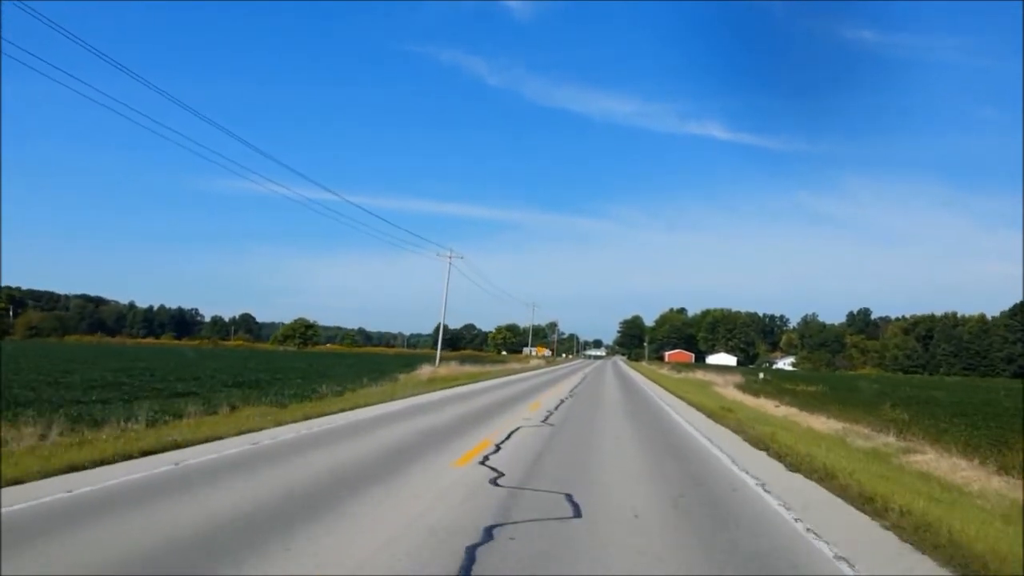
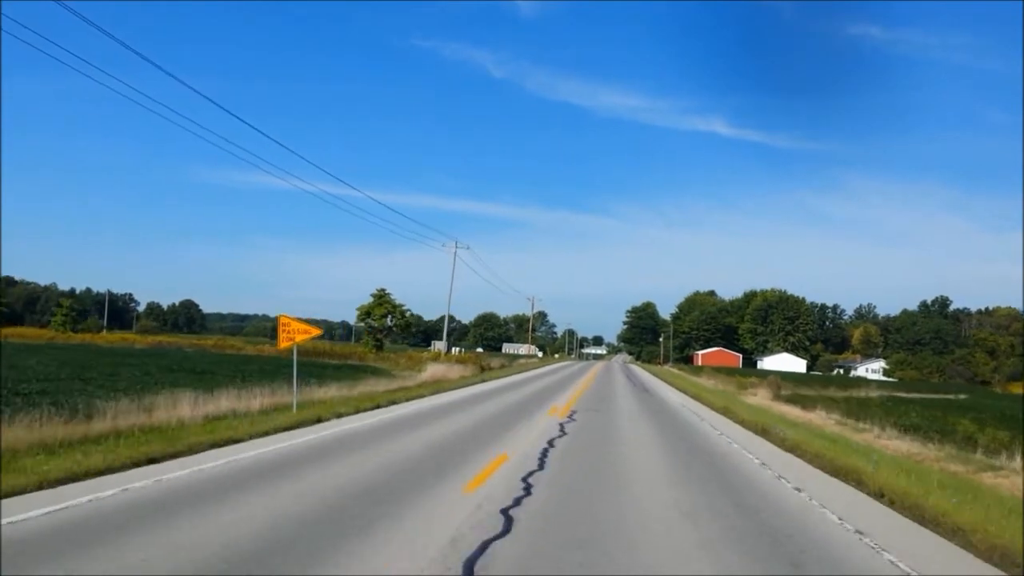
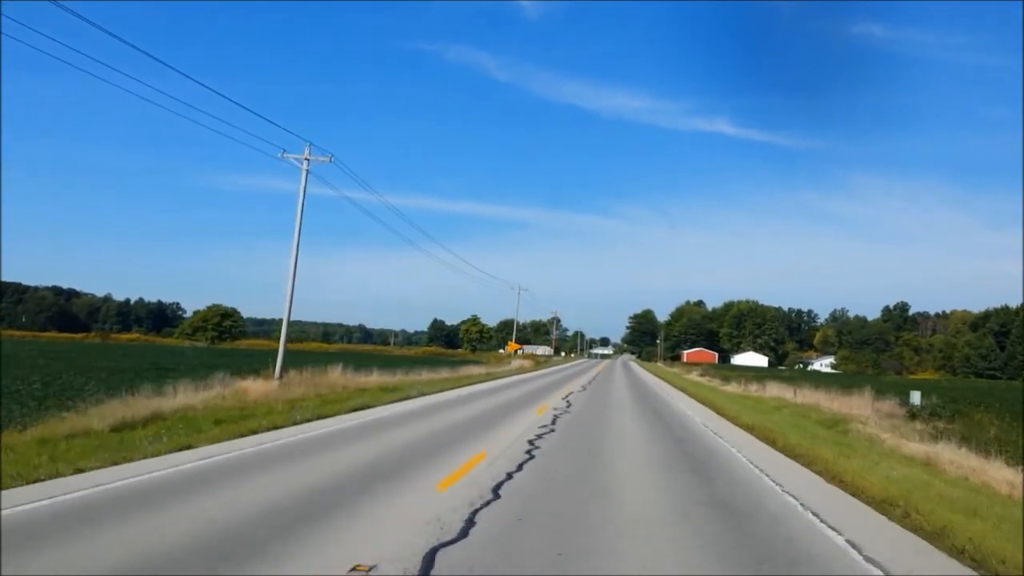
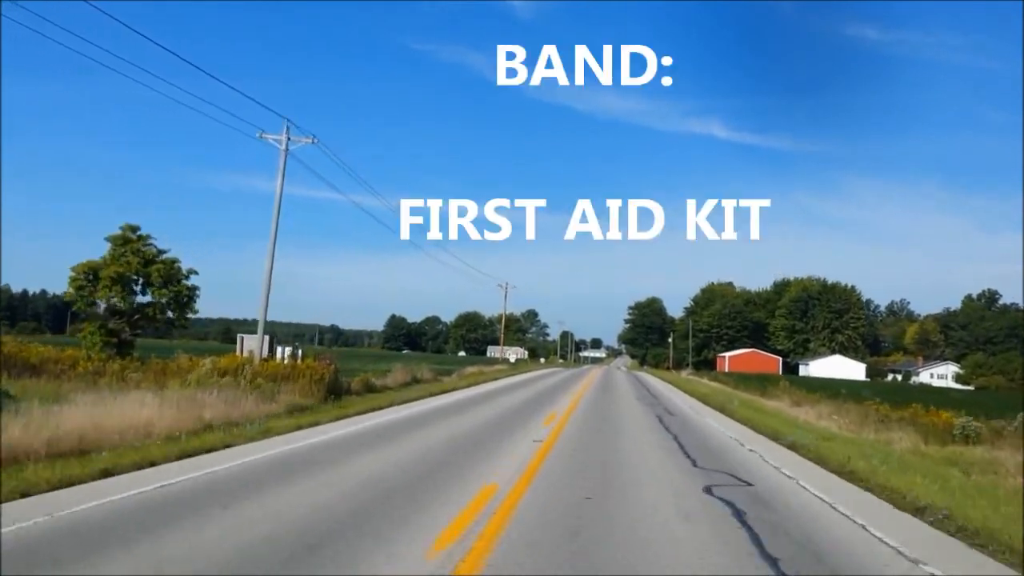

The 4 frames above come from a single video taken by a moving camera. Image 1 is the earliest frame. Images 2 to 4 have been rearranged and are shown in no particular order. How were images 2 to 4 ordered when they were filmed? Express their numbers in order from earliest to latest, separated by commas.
3, 2, 4
